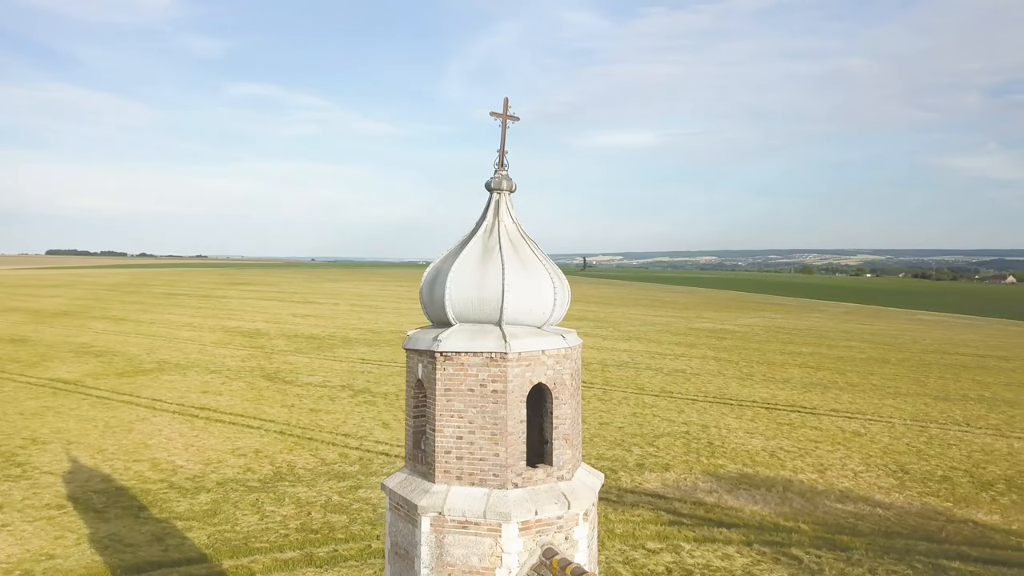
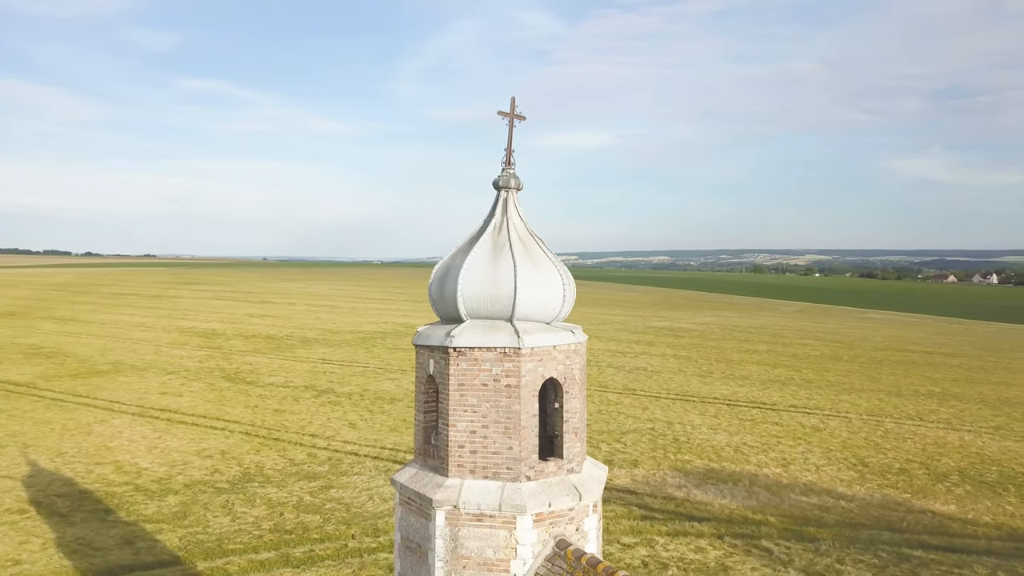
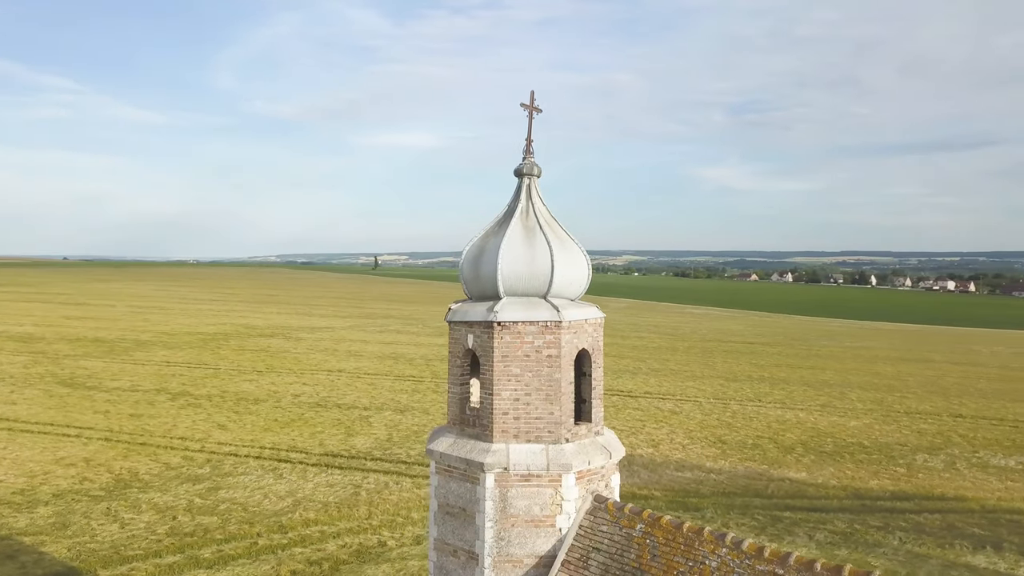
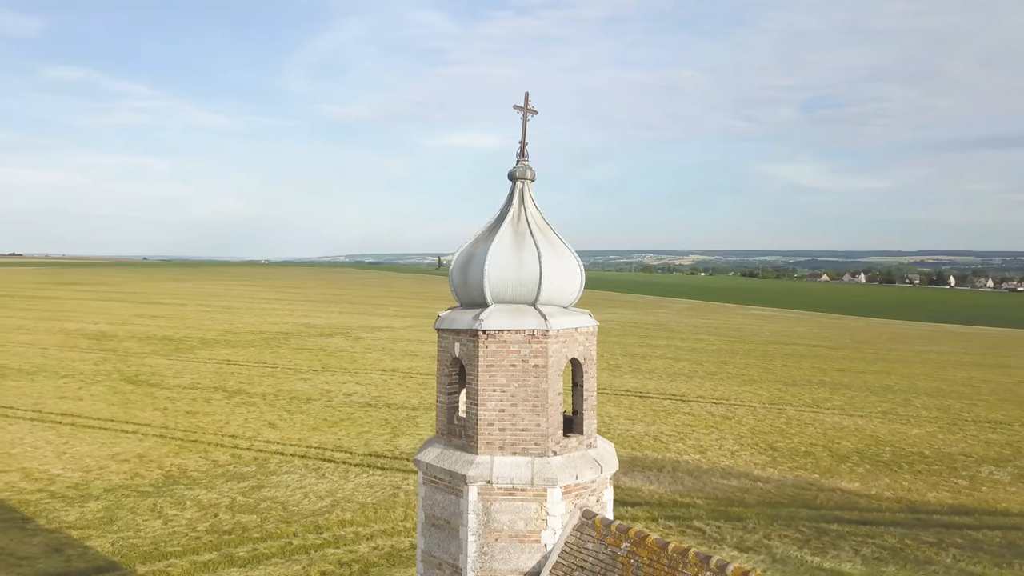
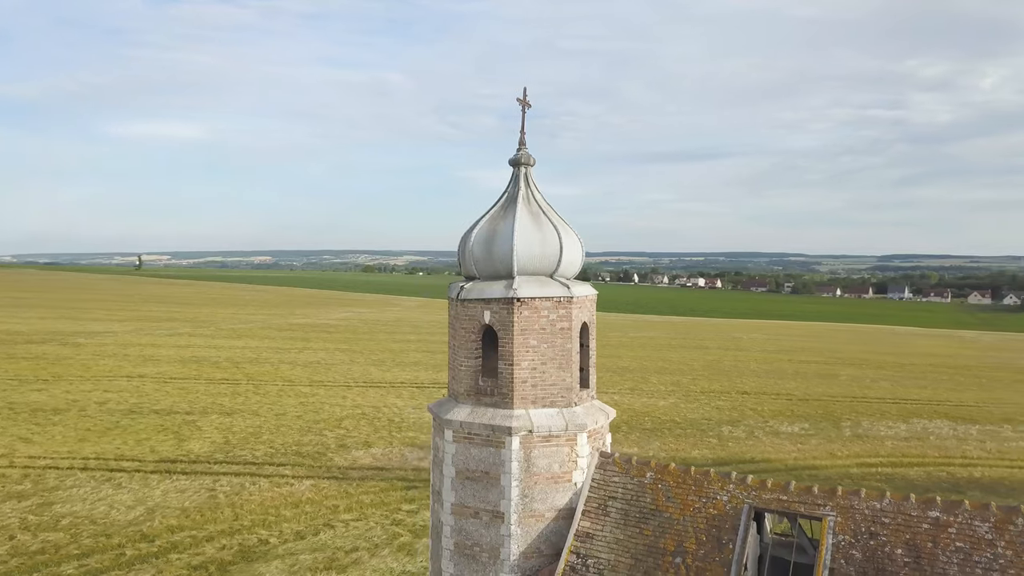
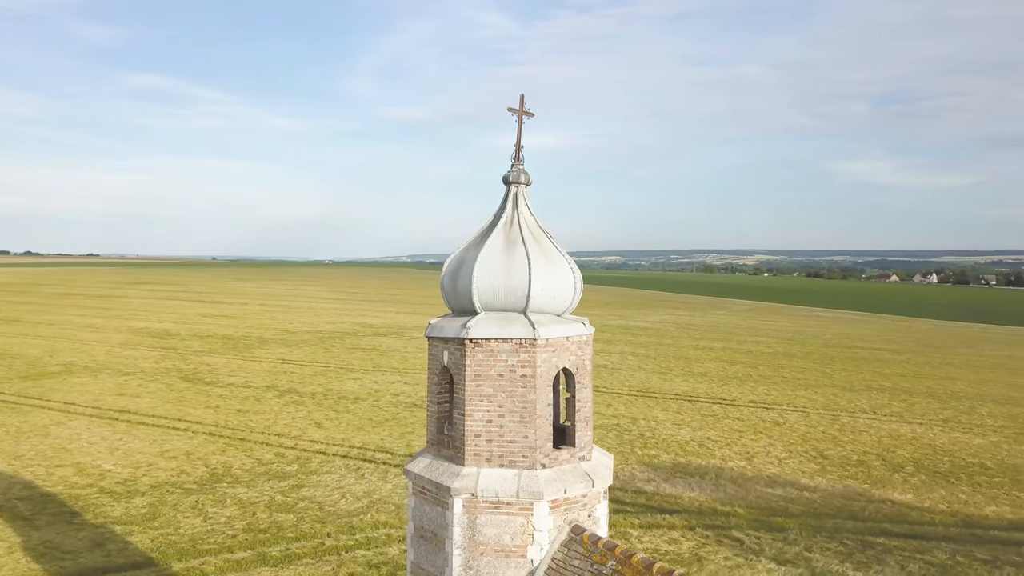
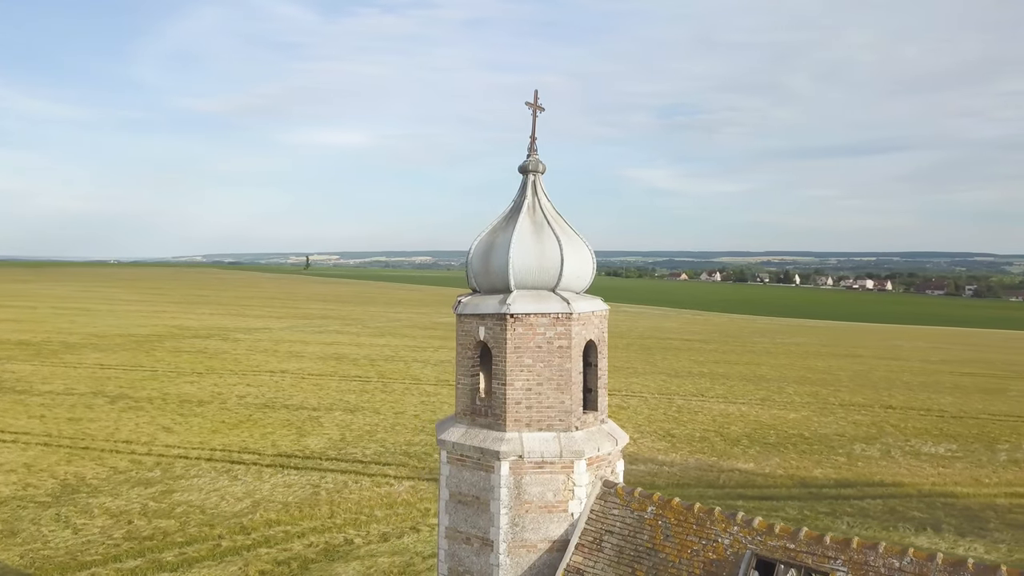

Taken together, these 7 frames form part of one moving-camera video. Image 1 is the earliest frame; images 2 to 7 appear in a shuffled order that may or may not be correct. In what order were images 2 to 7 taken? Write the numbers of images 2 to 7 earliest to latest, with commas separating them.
2, 6, 4, 3, 7, 5
